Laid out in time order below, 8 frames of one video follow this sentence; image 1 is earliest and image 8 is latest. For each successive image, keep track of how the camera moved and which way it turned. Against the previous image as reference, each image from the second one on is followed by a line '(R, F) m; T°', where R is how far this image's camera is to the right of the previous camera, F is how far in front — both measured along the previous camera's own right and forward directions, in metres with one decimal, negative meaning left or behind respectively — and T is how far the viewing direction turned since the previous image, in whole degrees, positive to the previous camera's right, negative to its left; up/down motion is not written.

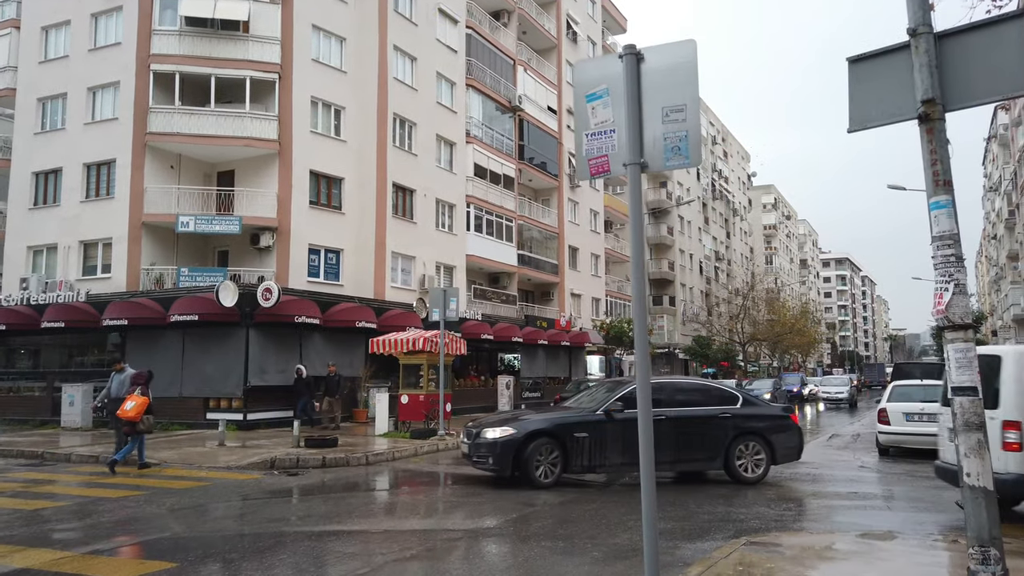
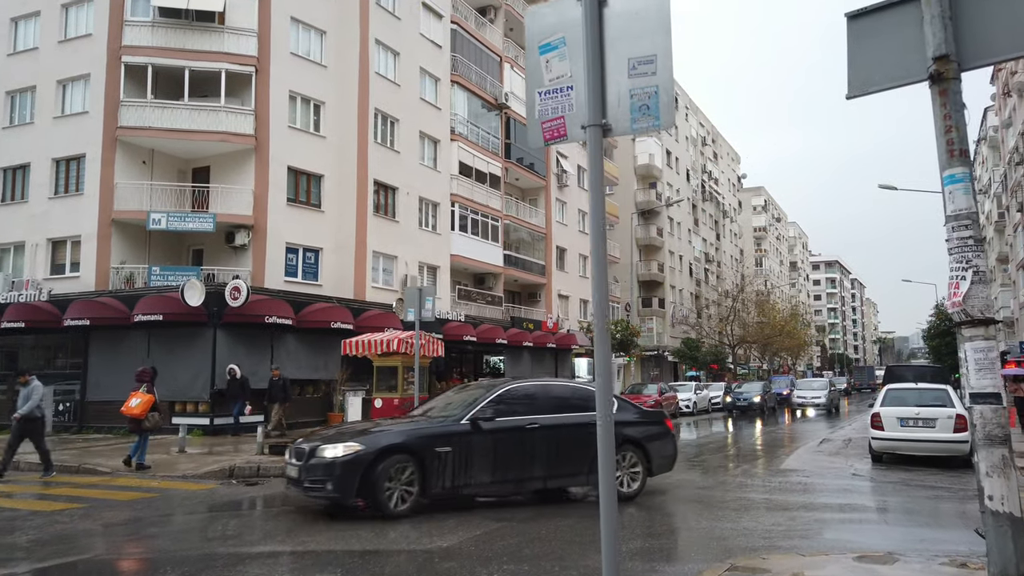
(+0.2, +0.6) m; +1°
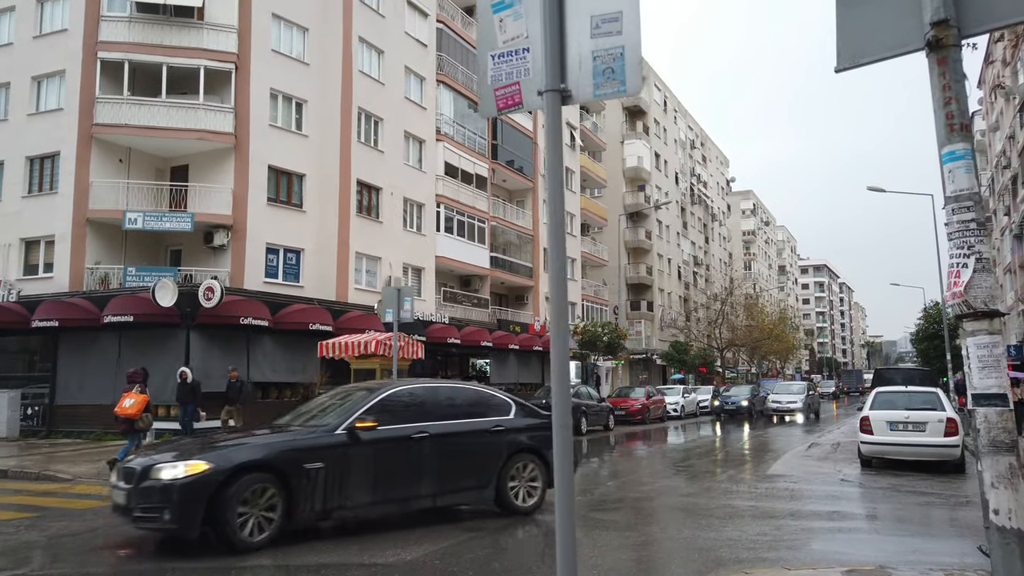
(+0.2, +0.4) m; +1°
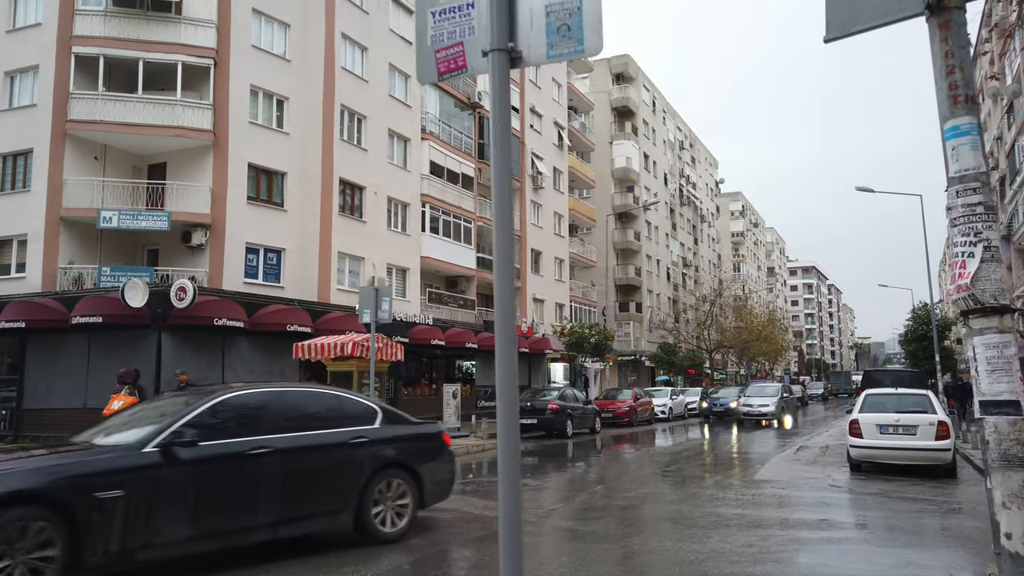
(+0.2, +0.4) m; +1°
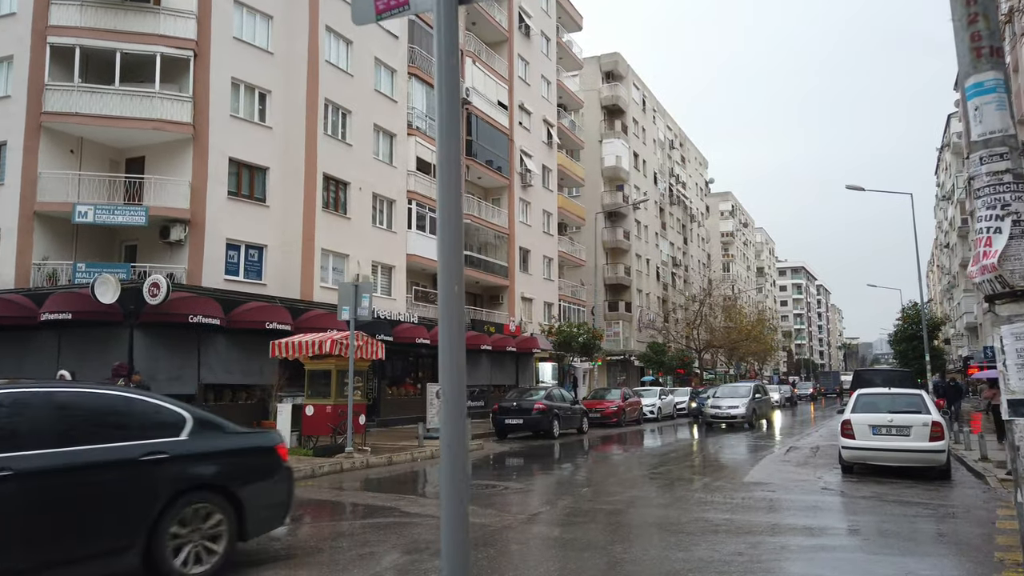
(+0.1, +0.4) m; +1°
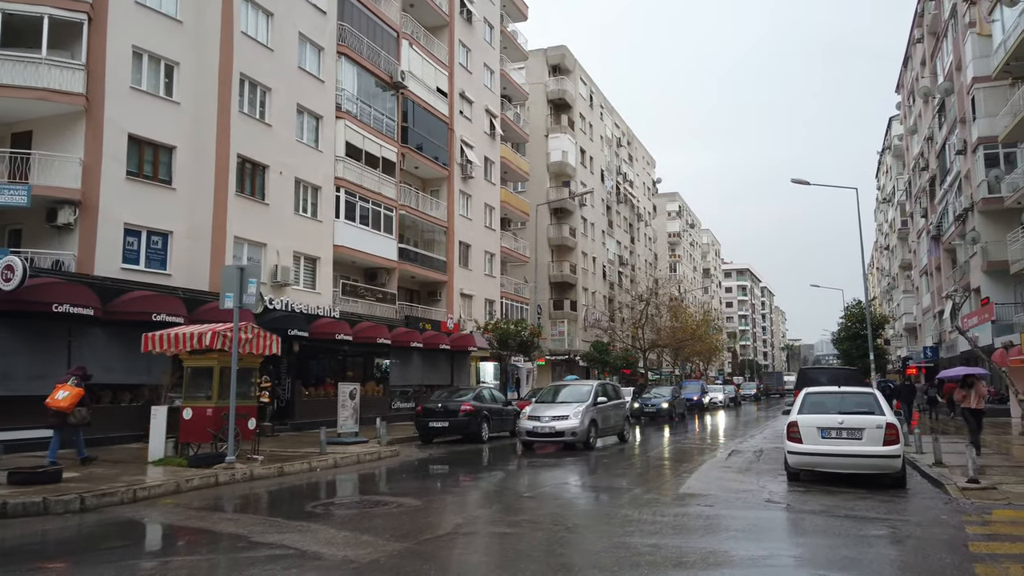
(+0.6, +1.5) m; +4°
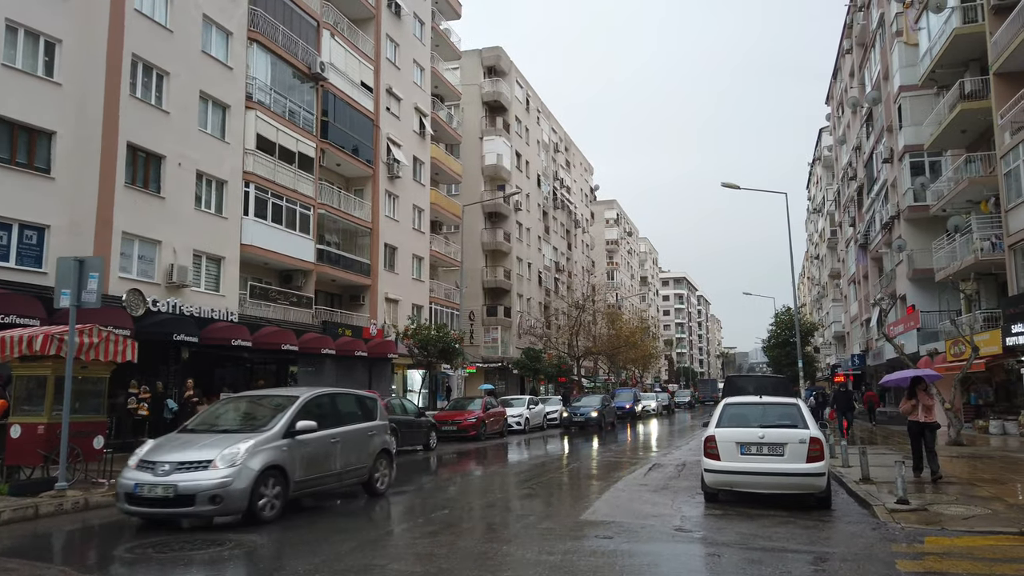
(+0.7, +1.3) m; +4°
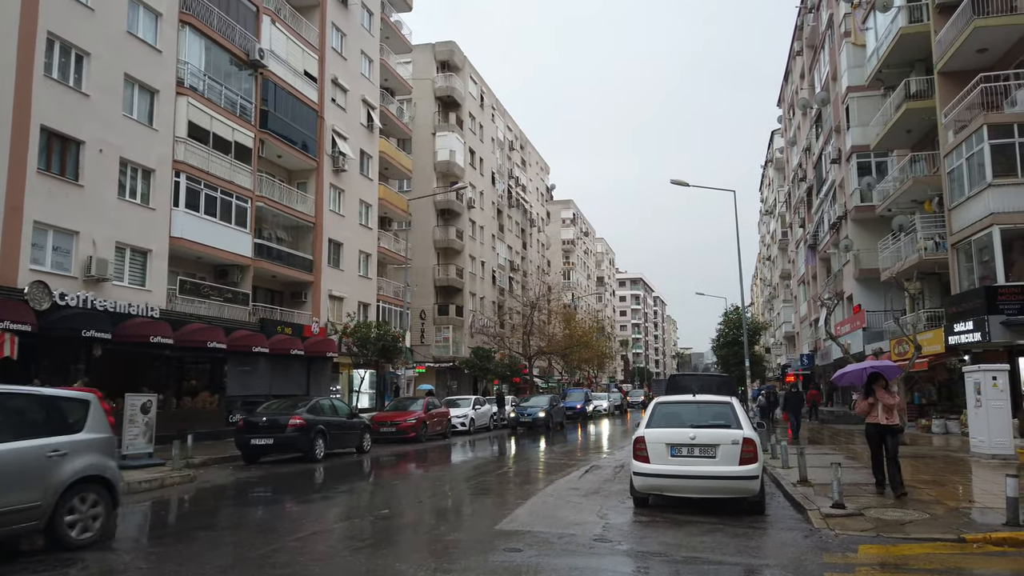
(+0.5, +0.7) m; +3°
